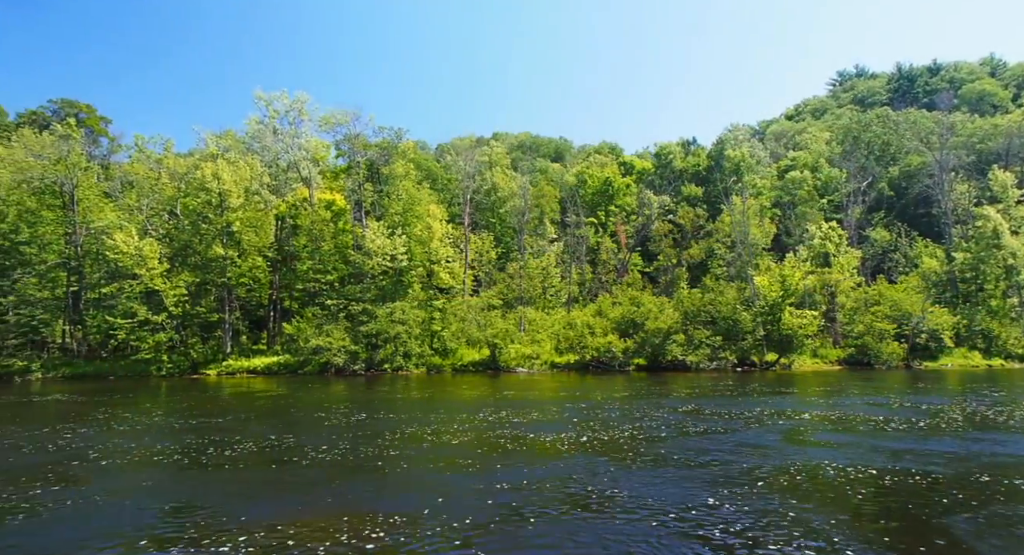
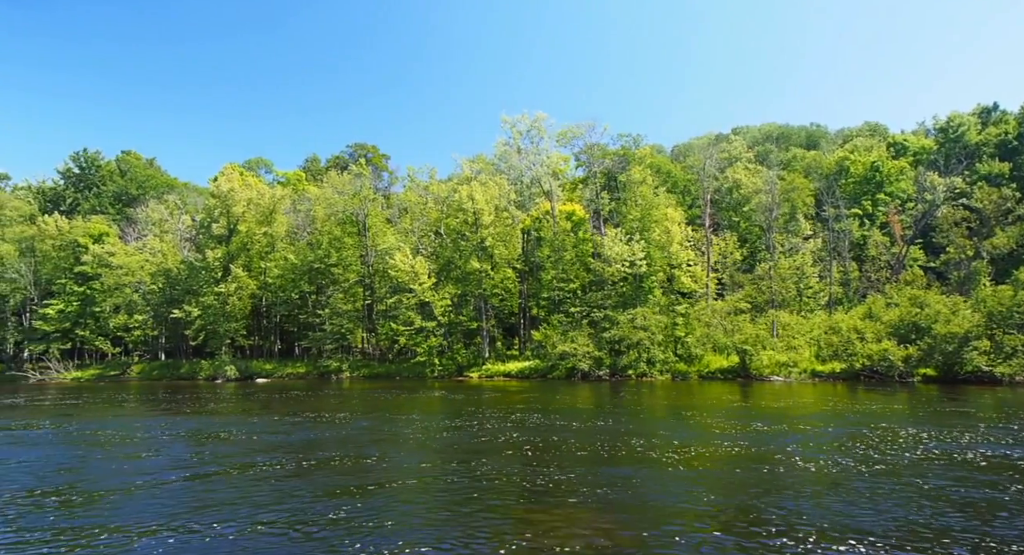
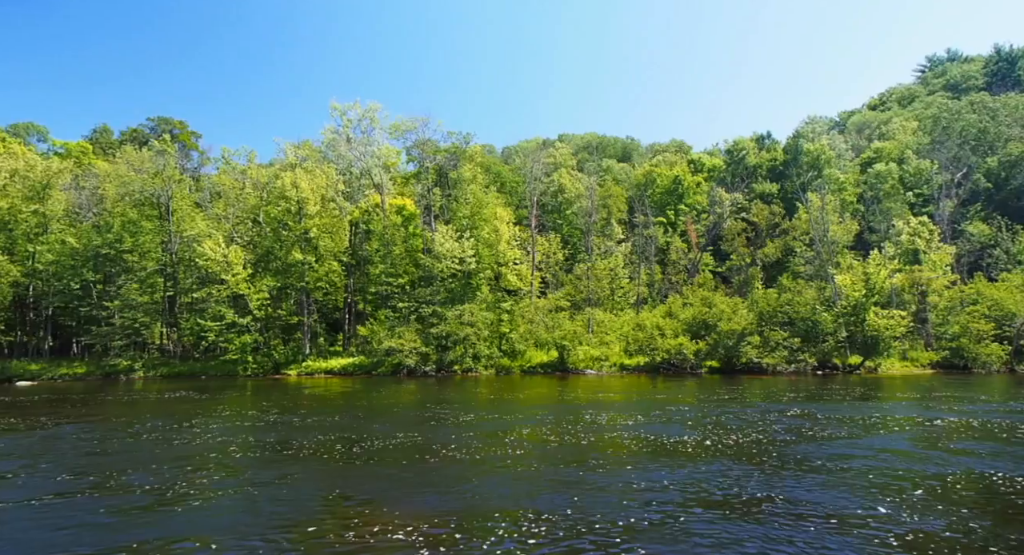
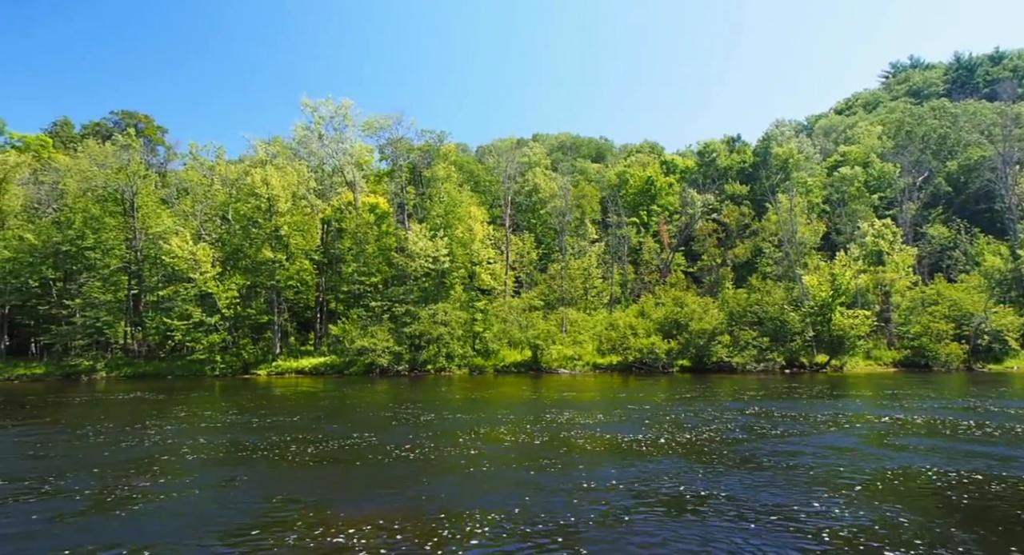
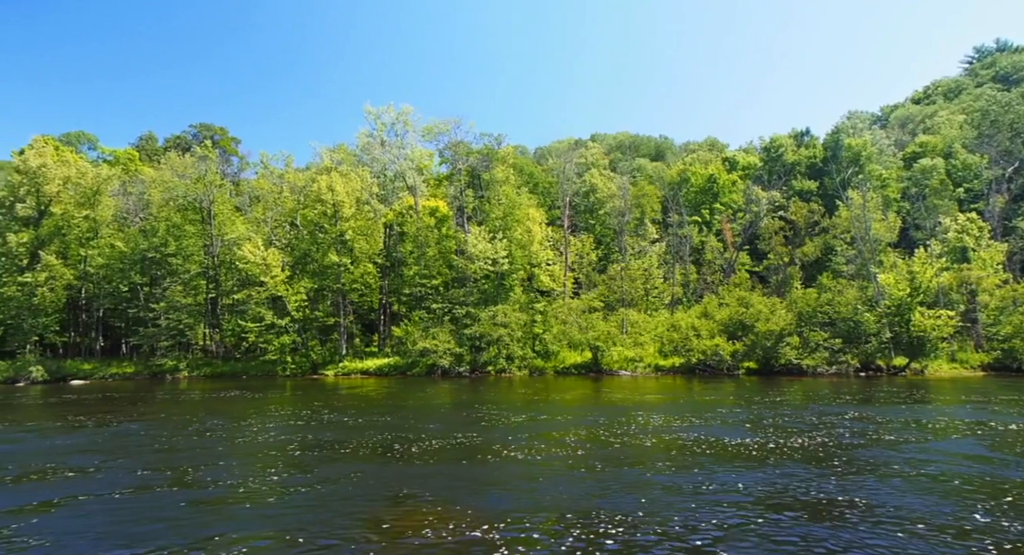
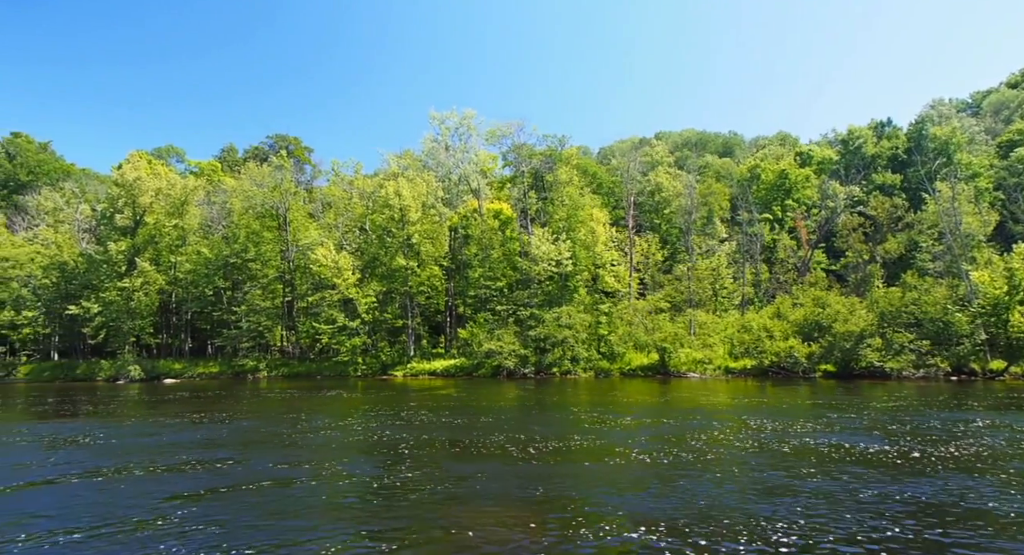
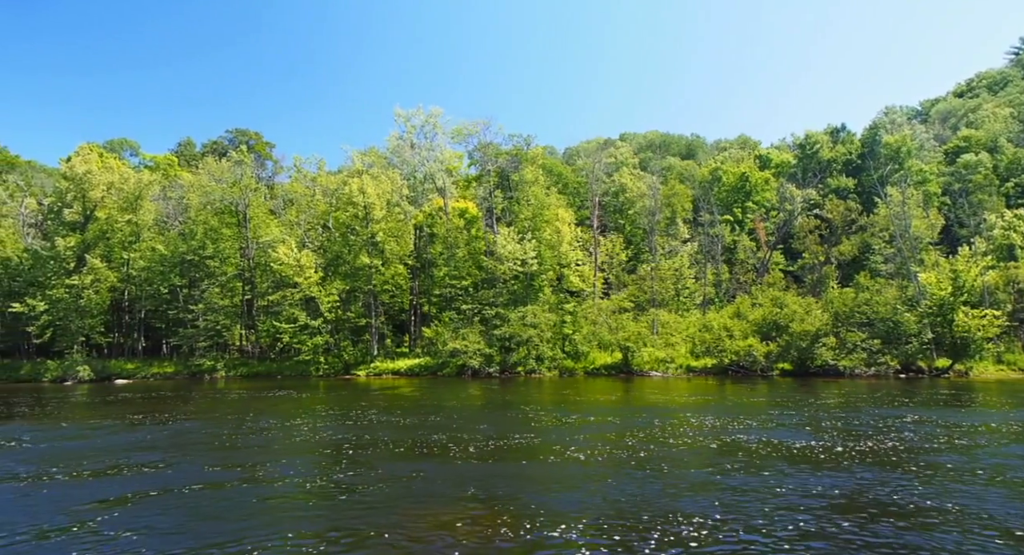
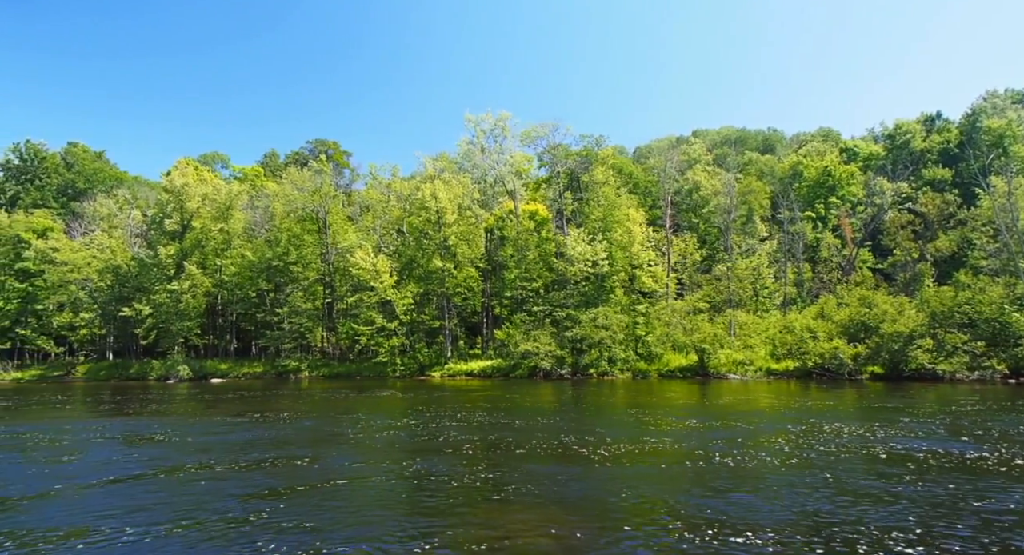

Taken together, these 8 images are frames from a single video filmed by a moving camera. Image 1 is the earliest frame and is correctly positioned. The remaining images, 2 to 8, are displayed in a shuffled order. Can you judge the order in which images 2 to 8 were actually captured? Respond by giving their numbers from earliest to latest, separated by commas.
4, 3, 5, 7, 6, 8, 2
